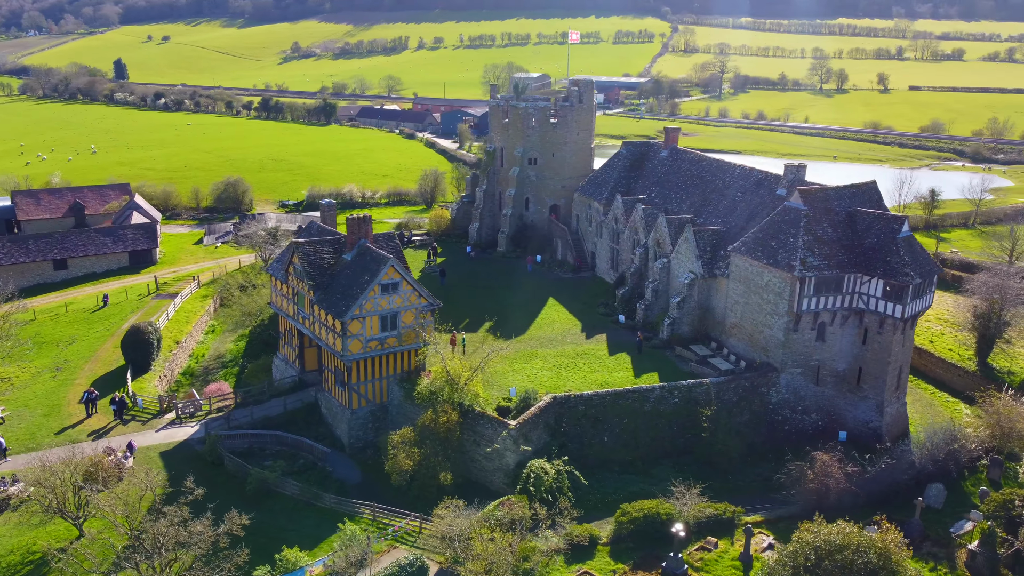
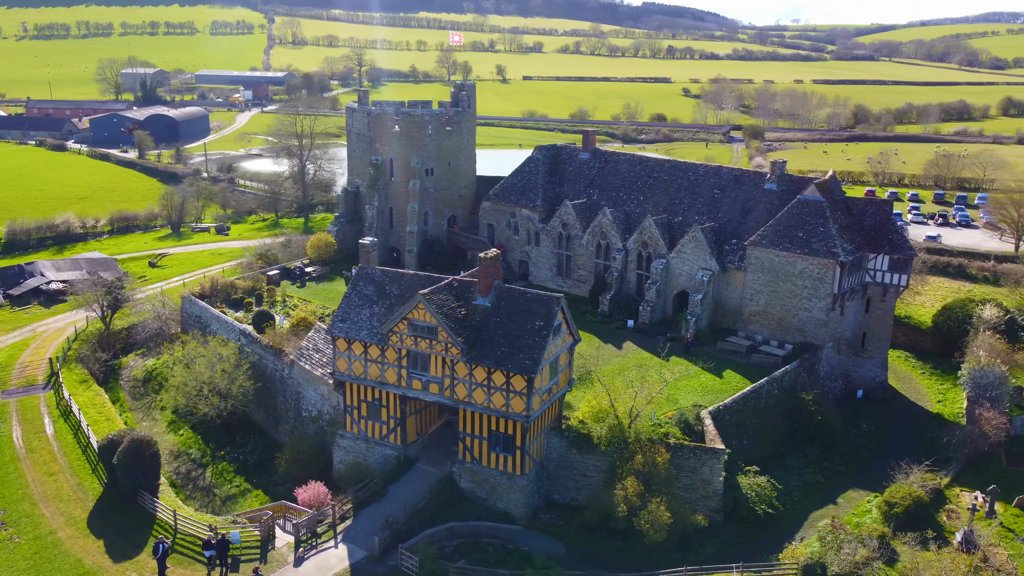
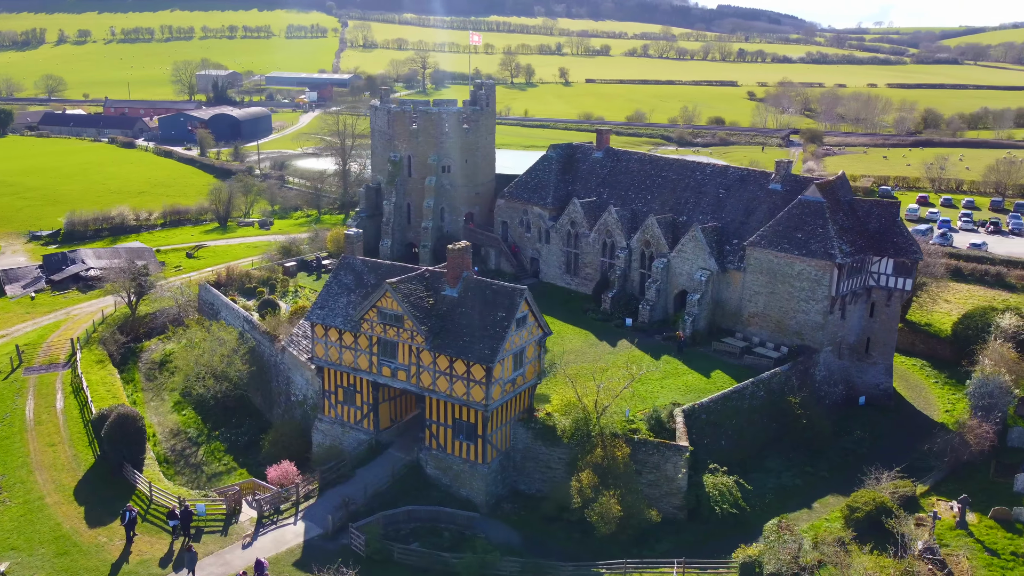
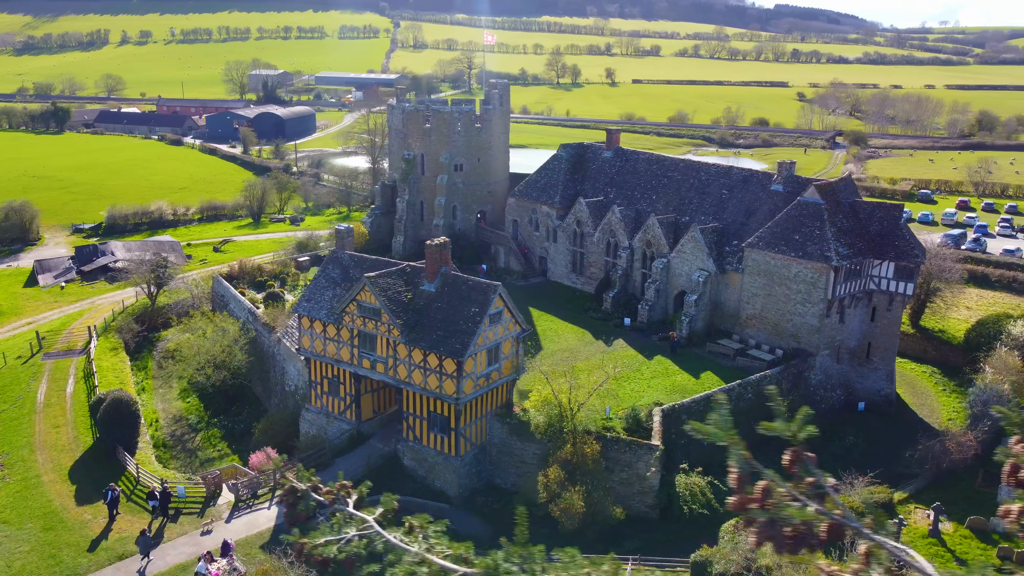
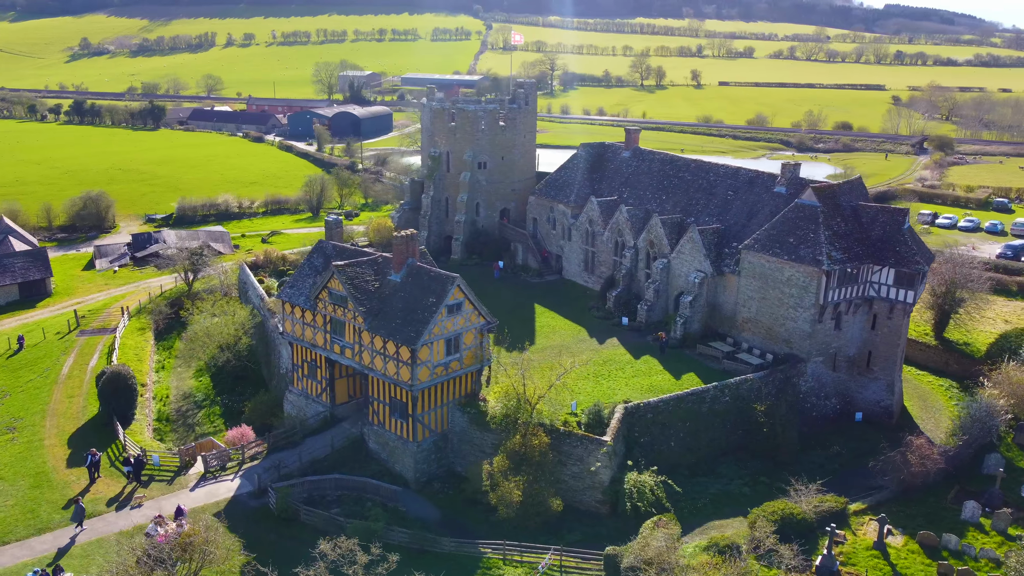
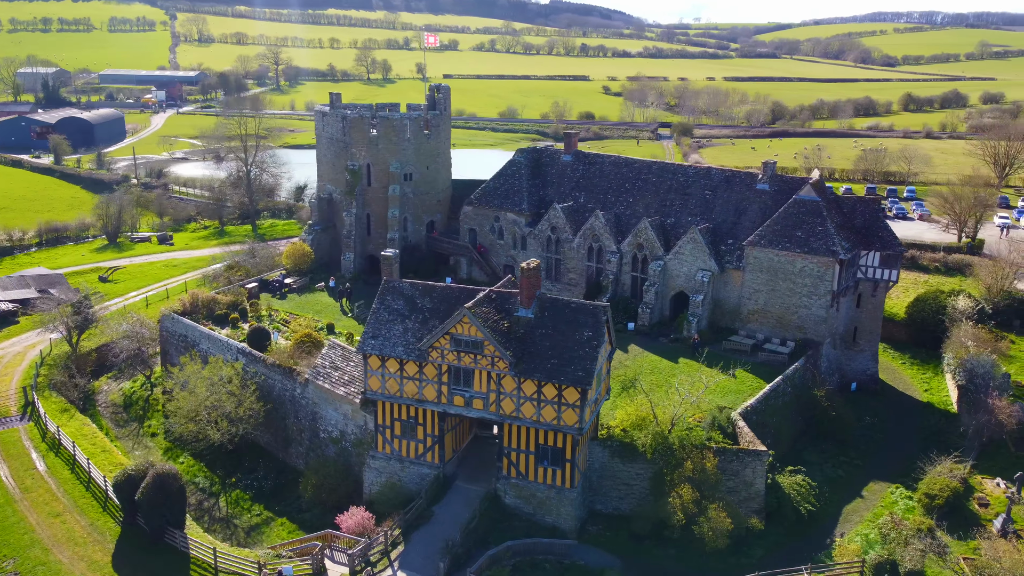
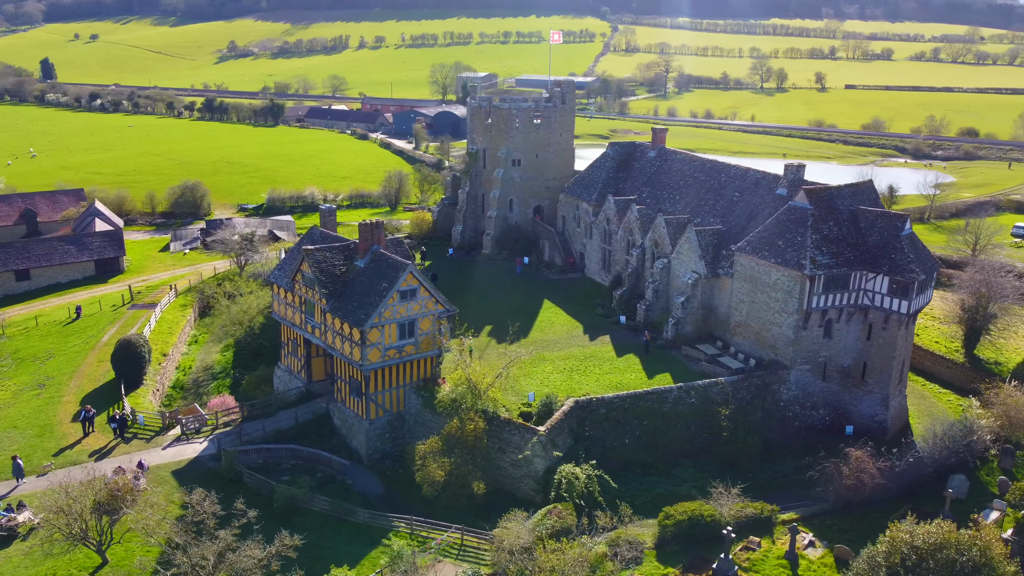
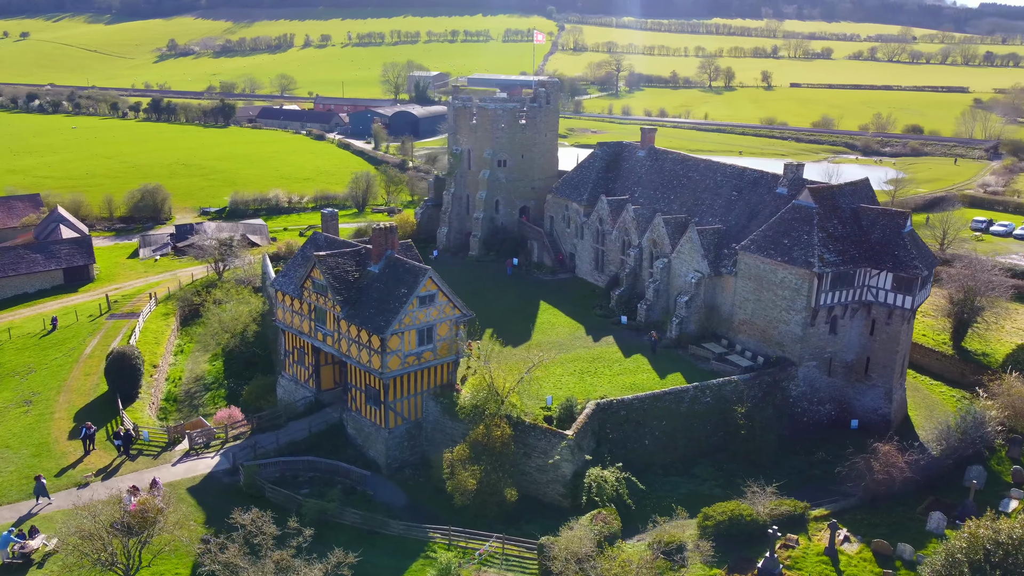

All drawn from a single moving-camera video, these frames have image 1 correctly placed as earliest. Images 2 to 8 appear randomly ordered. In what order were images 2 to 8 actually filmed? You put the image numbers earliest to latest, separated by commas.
7, 8, 5, 4, 3, 2, 6
